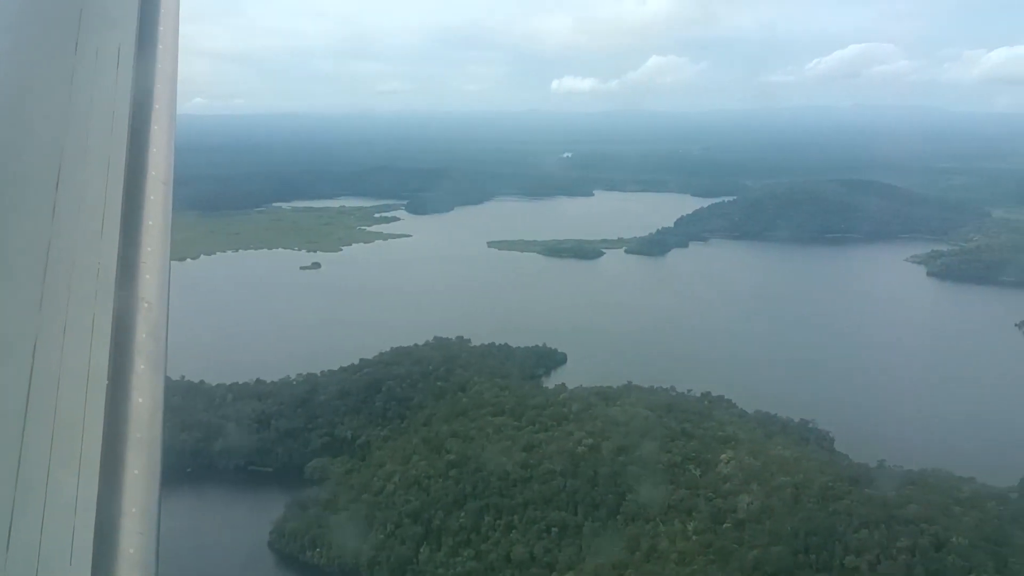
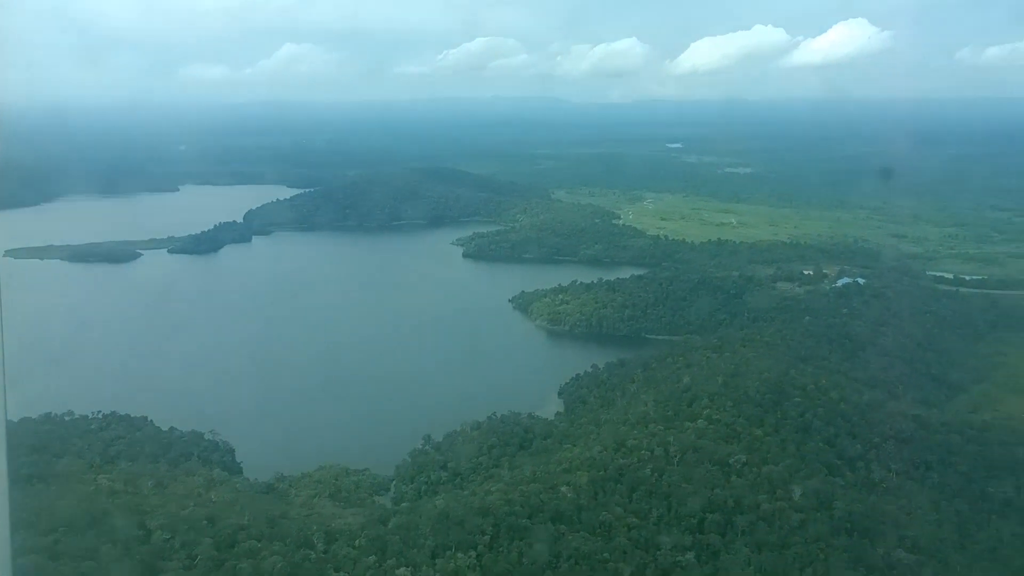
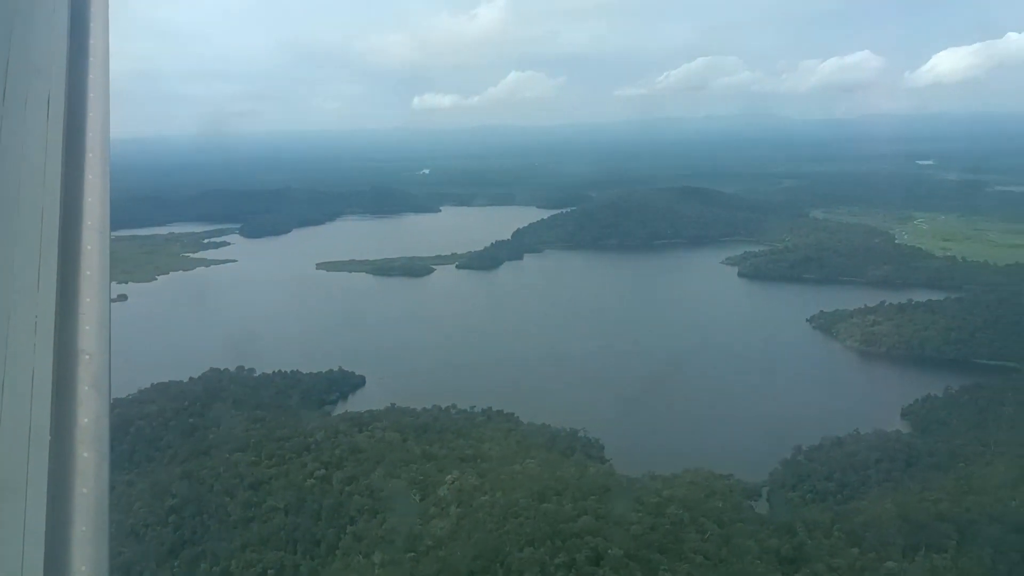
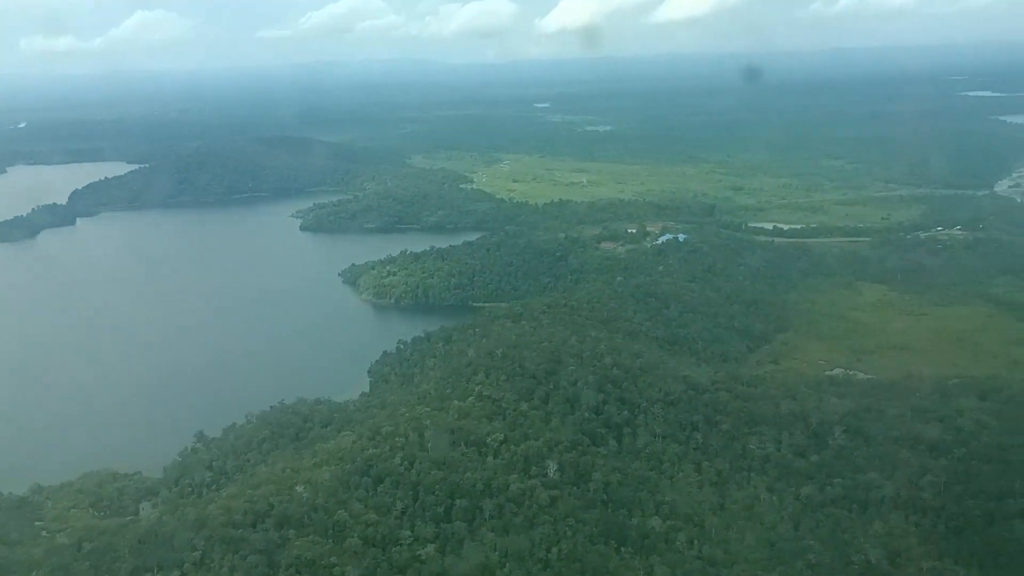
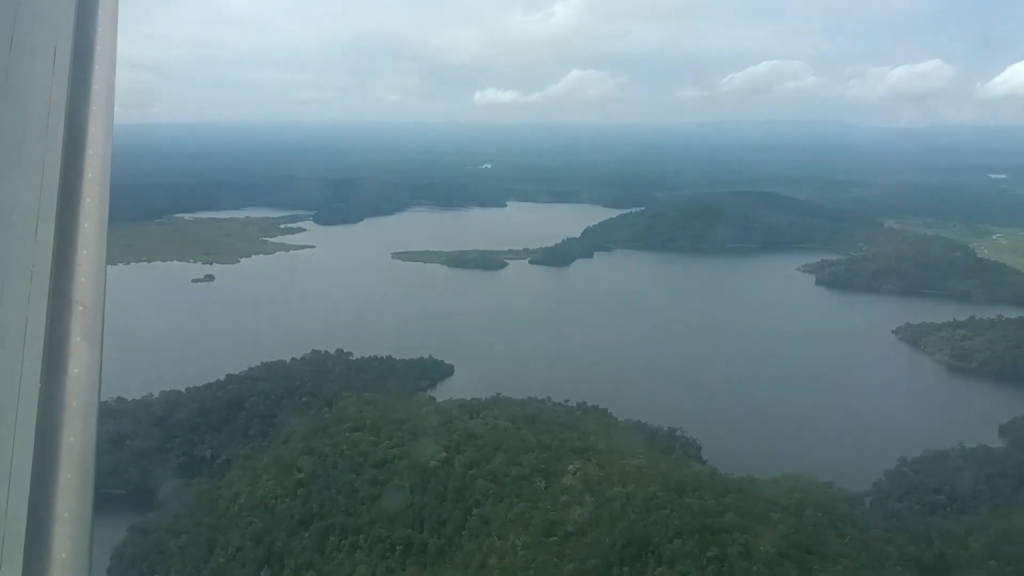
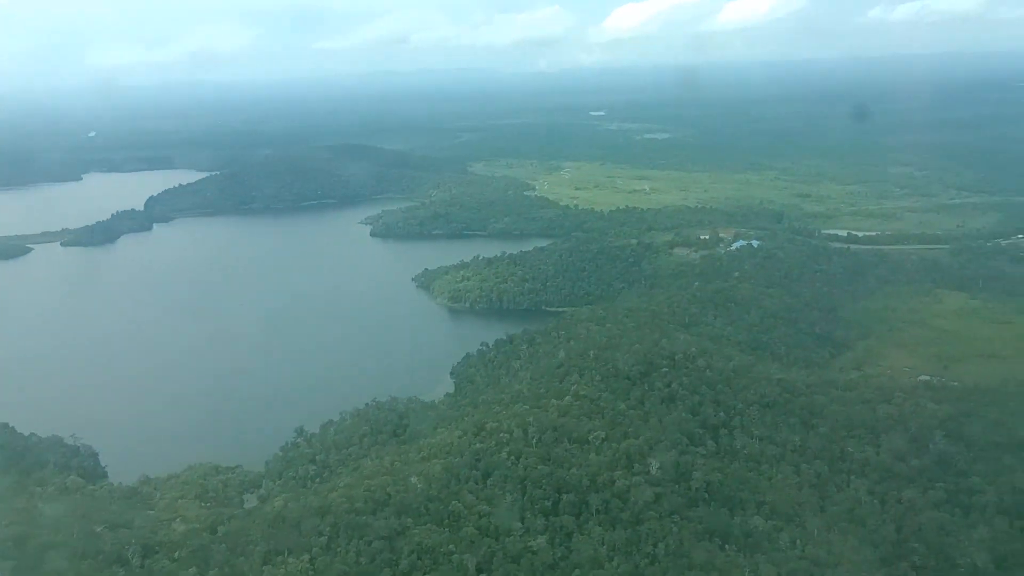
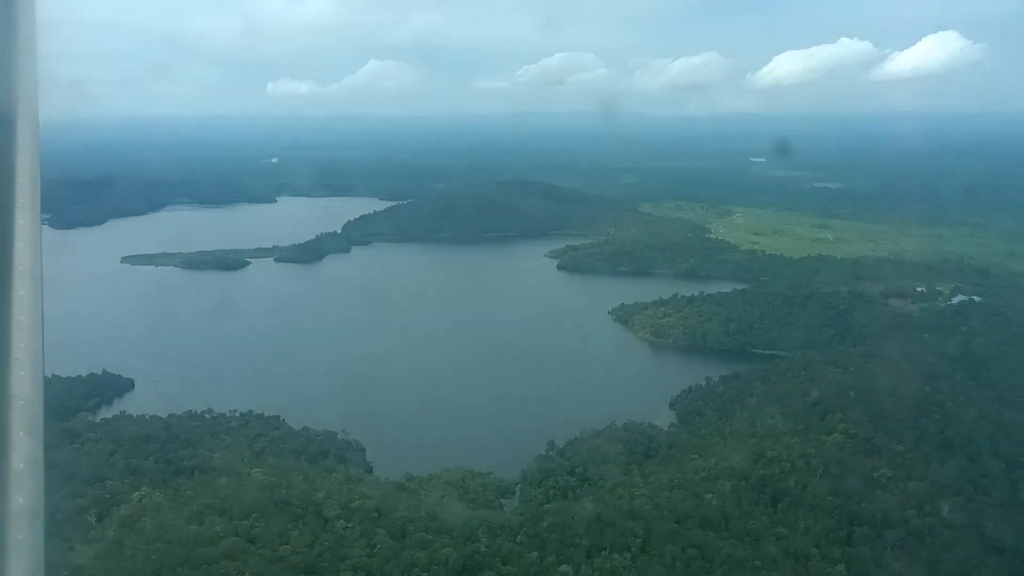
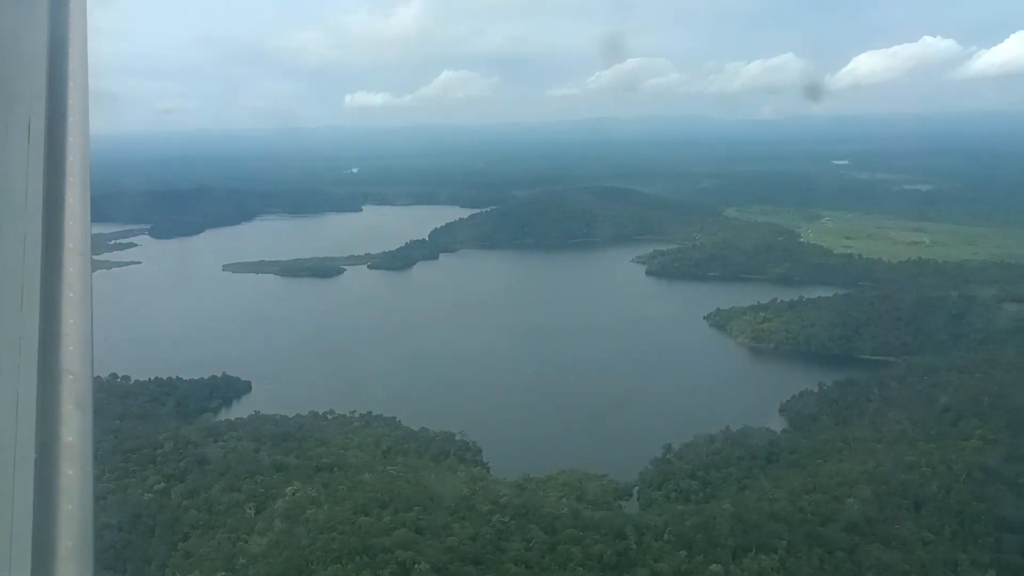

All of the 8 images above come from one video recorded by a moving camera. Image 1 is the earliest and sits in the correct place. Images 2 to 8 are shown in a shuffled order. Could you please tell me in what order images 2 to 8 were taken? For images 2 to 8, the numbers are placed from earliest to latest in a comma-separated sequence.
5, 3, 8, 7, 2, 6, 4
